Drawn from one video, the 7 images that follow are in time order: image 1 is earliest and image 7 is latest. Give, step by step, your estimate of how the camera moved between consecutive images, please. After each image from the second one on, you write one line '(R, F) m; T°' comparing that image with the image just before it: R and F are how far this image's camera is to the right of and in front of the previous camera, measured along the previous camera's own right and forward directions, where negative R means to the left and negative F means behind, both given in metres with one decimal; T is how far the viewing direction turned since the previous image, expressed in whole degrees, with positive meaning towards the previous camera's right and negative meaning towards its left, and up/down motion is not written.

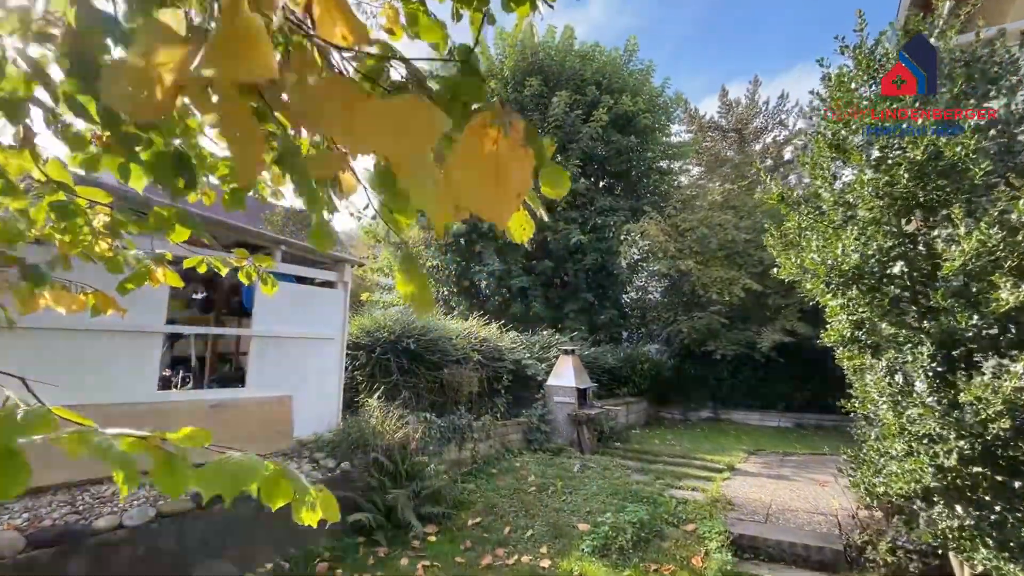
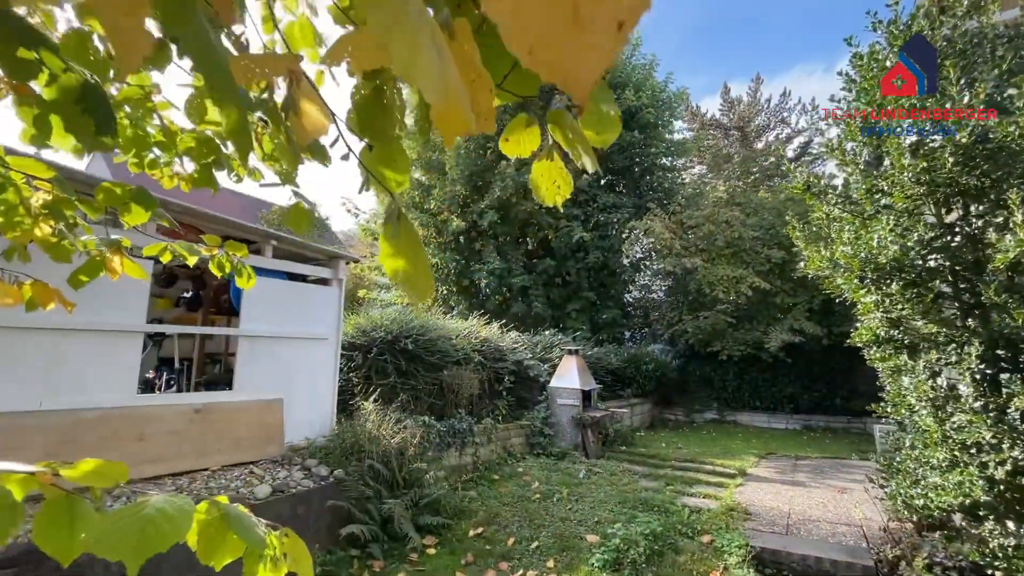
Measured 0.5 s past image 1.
(-0.1, +0.3) m; 0°
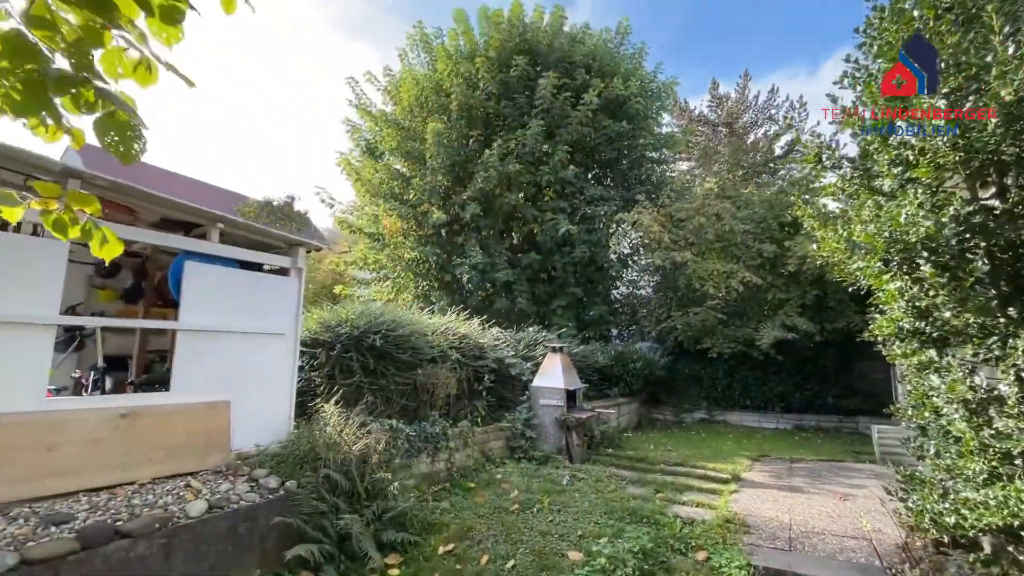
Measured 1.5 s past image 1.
(+0.1, +0.5) m; +1°
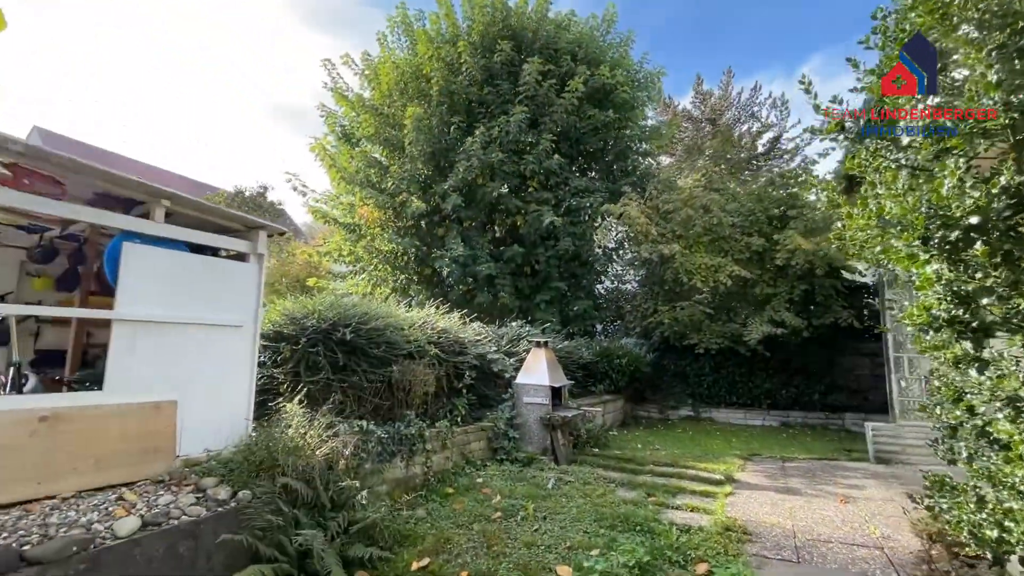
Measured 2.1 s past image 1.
(0.0, +0.5) m; +2°
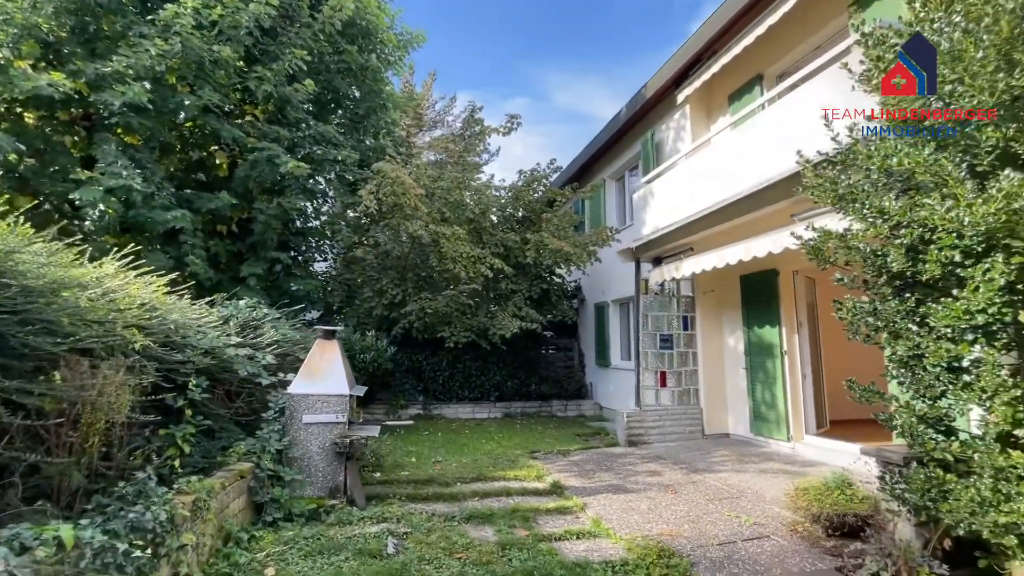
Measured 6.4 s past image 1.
(-1.6, +2.5) m; +41°
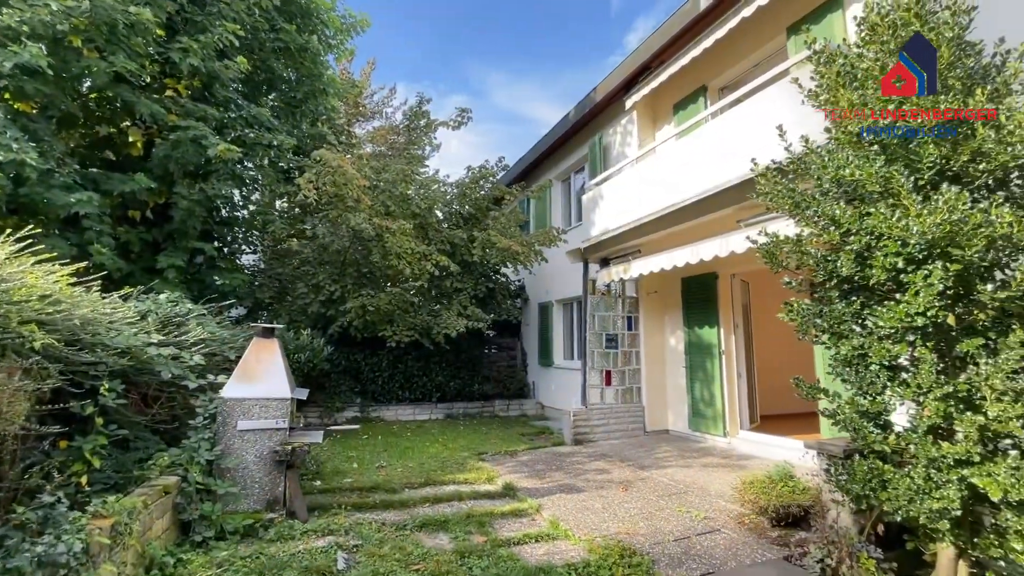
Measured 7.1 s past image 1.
(-0.2, +0.2) m; +8°
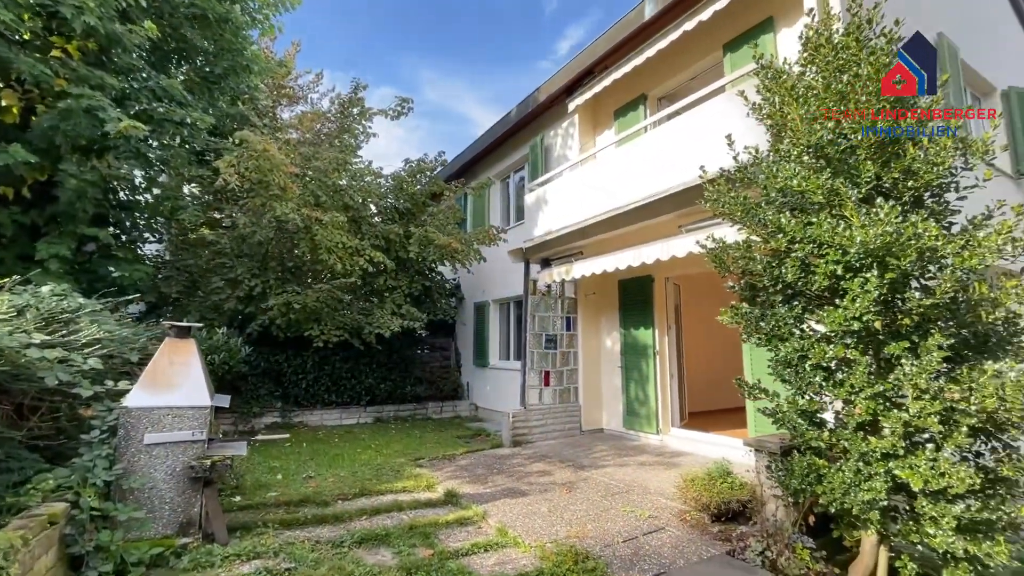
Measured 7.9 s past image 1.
(-0.2, +0.2) m; +9°
